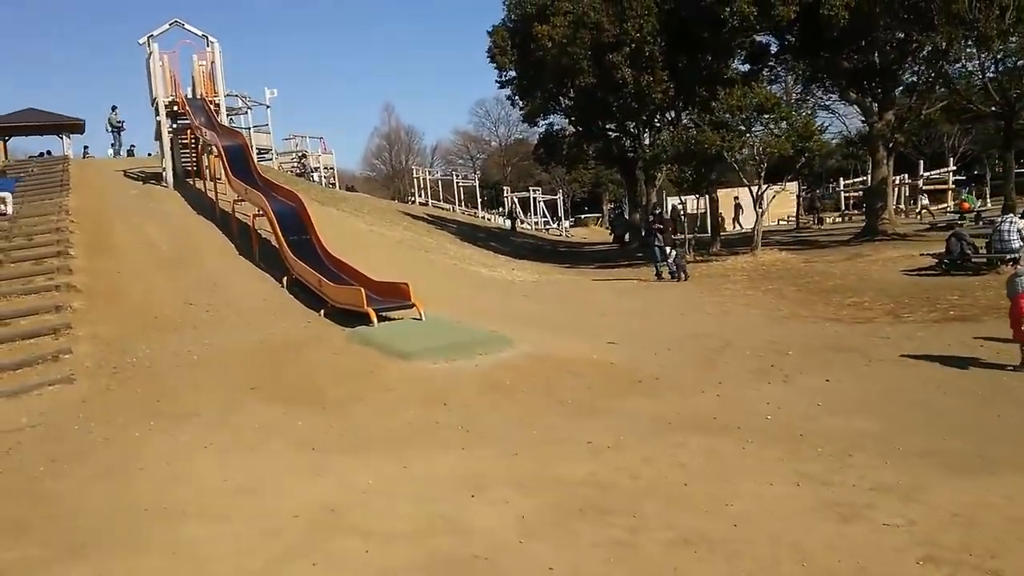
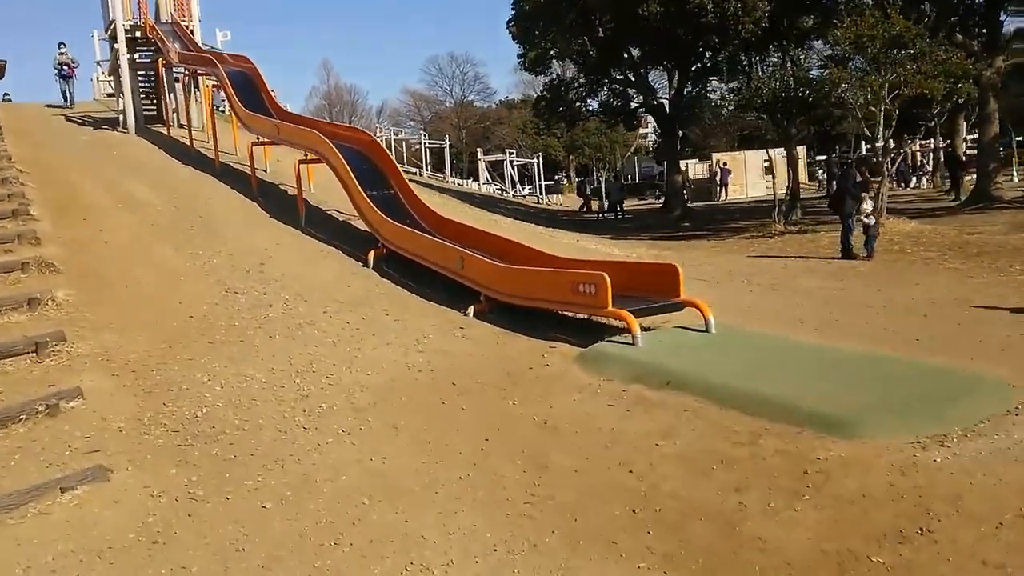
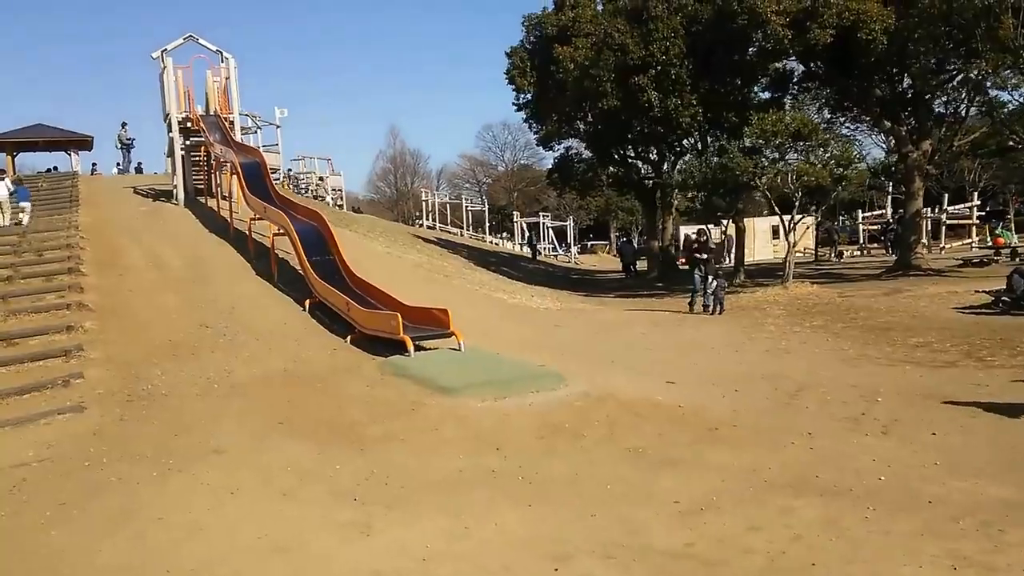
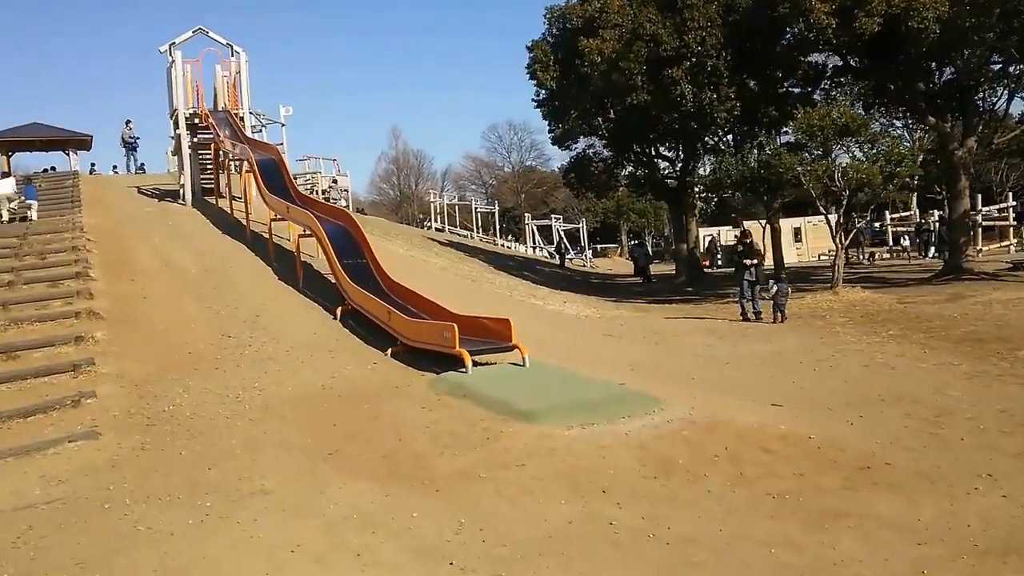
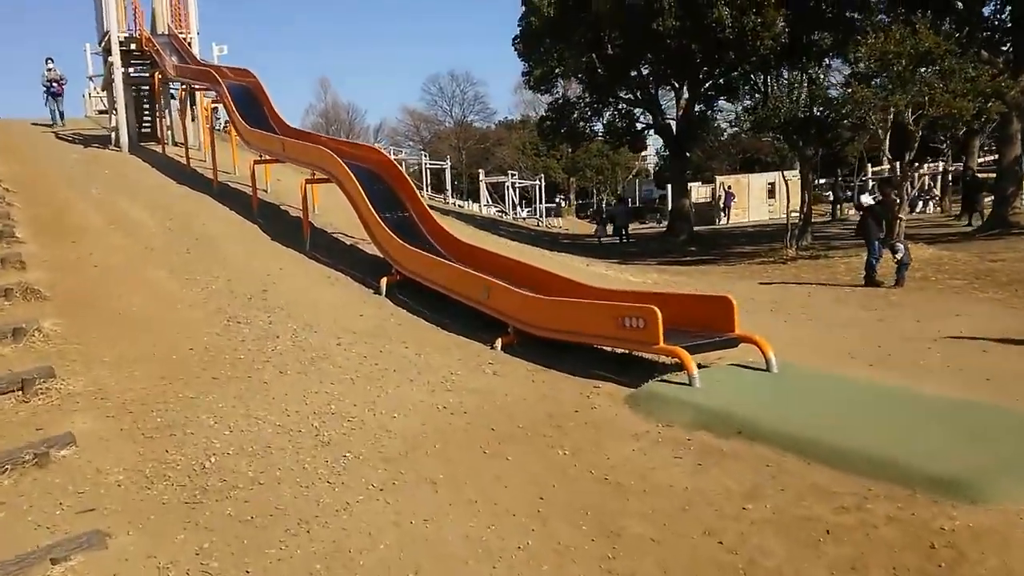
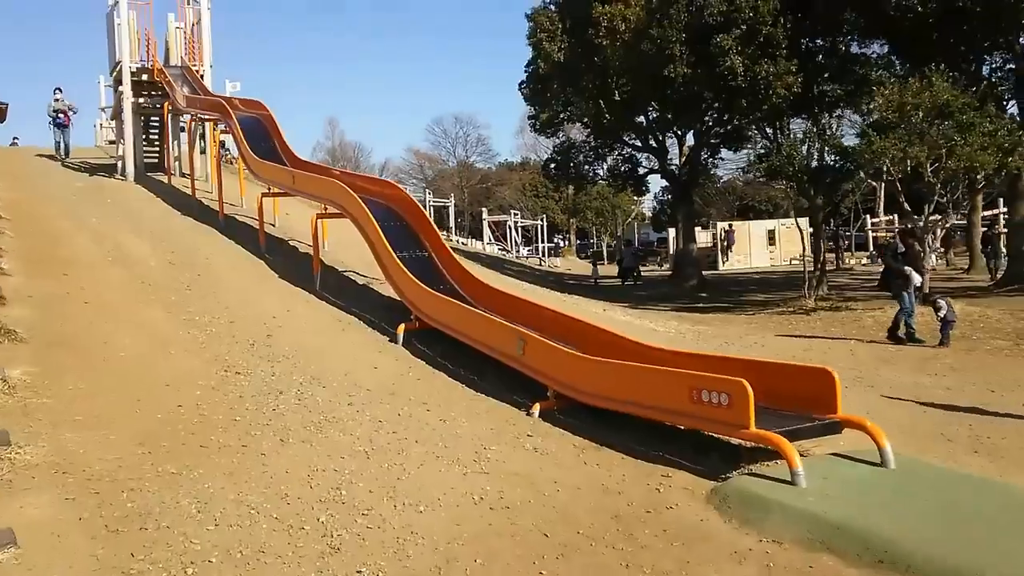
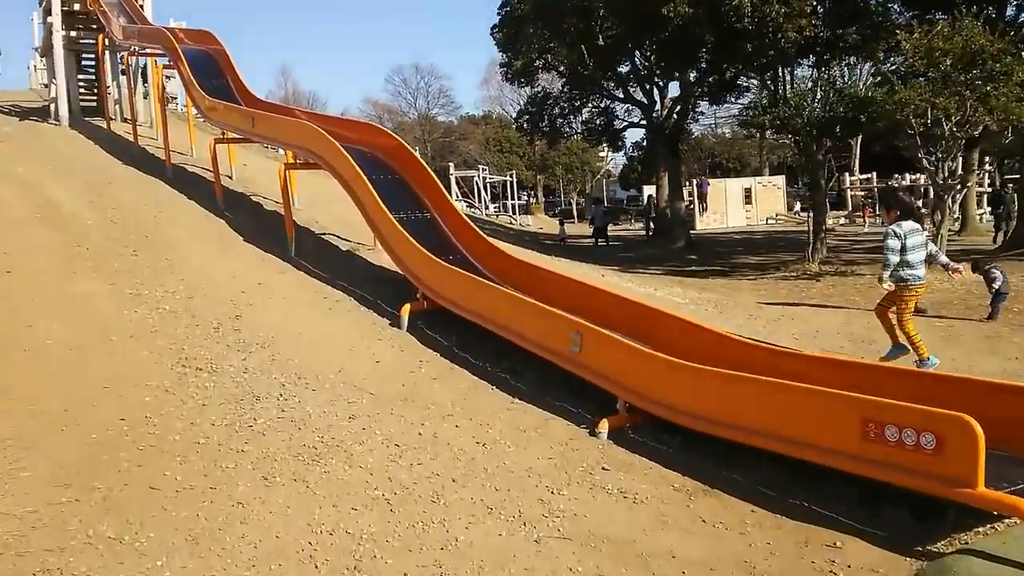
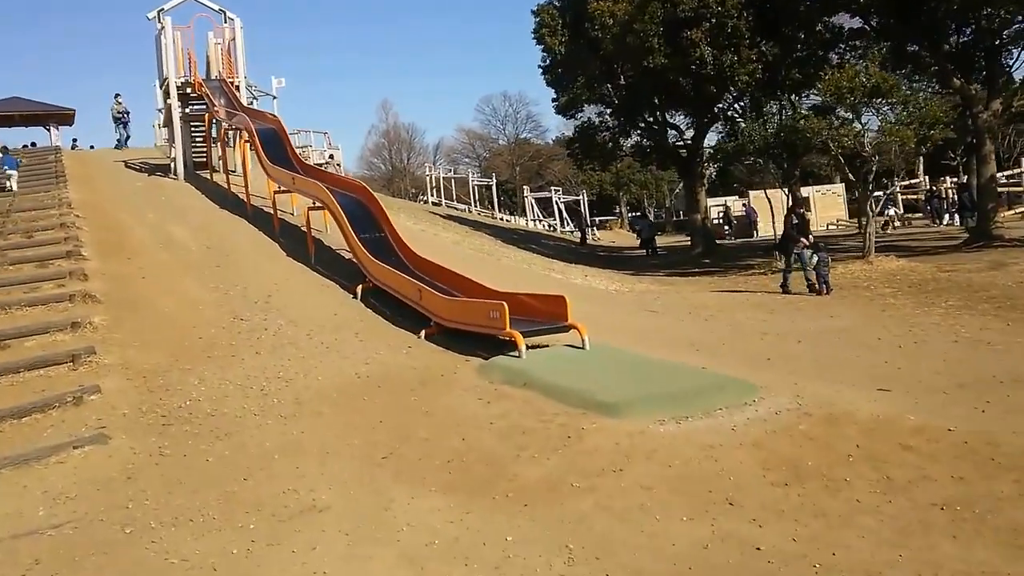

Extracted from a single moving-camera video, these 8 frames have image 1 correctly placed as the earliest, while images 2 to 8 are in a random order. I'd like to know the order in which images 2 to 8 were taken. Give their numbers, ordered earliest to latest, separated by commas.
3, 4, 8, 2, 5, 6, 7
